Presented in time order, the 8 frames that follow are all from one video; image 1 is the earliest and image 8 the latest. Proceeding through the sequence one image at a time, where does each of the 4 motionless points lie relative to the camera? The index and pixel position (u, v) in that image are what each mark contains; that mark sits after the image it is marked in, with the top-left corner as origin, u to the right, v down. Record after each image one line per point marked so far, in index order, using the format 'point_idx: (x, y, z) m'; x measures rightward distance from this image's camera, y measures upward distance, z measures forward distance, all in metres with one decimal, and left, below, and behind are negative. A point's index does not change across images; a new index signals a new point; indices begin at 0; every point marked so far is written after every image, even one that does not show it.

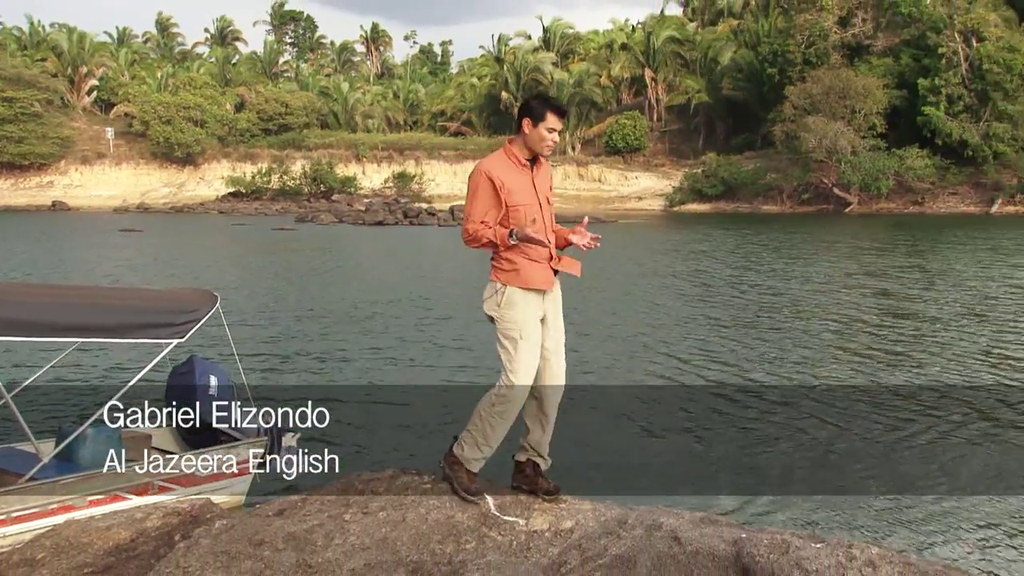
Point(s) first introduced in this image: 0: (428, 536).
0: (-0.6, -1.5, +5.0) m
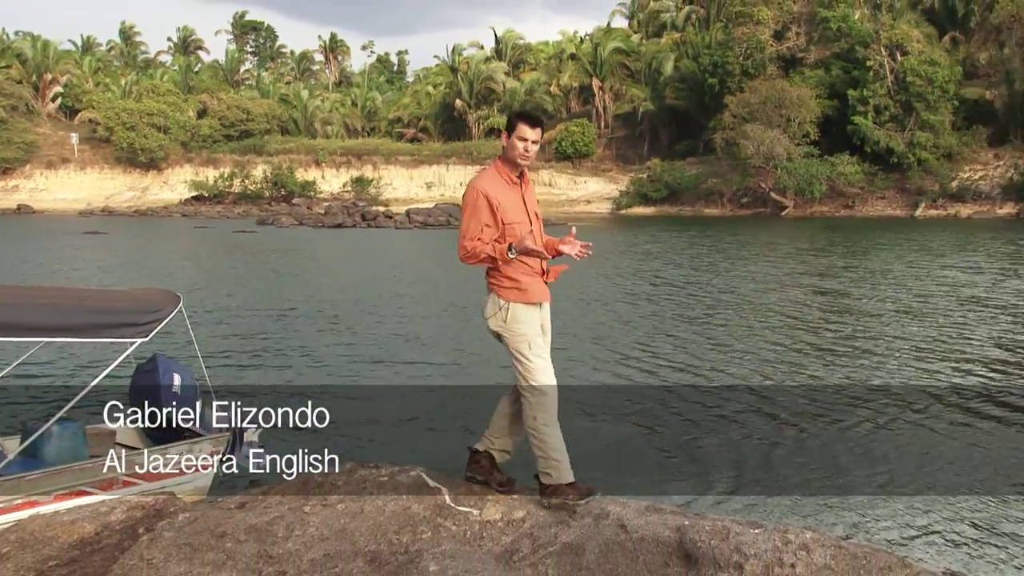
0: (-0.9, -1.5, +5.2) m
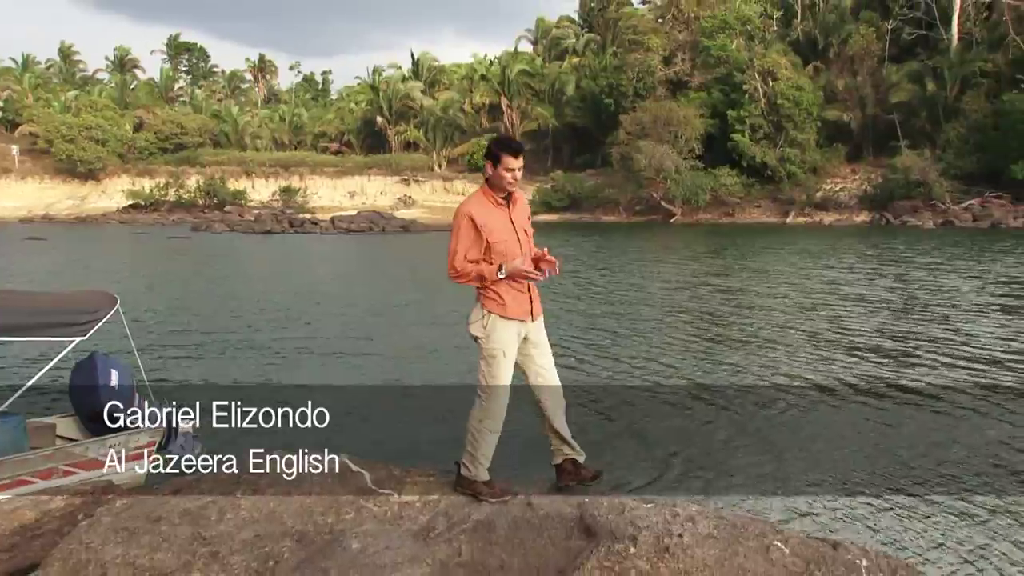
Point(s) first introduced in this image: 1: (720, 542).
0: (-1.4, -1.5, +5.6) m
1: (+1.3, -1.6, +5.1) m
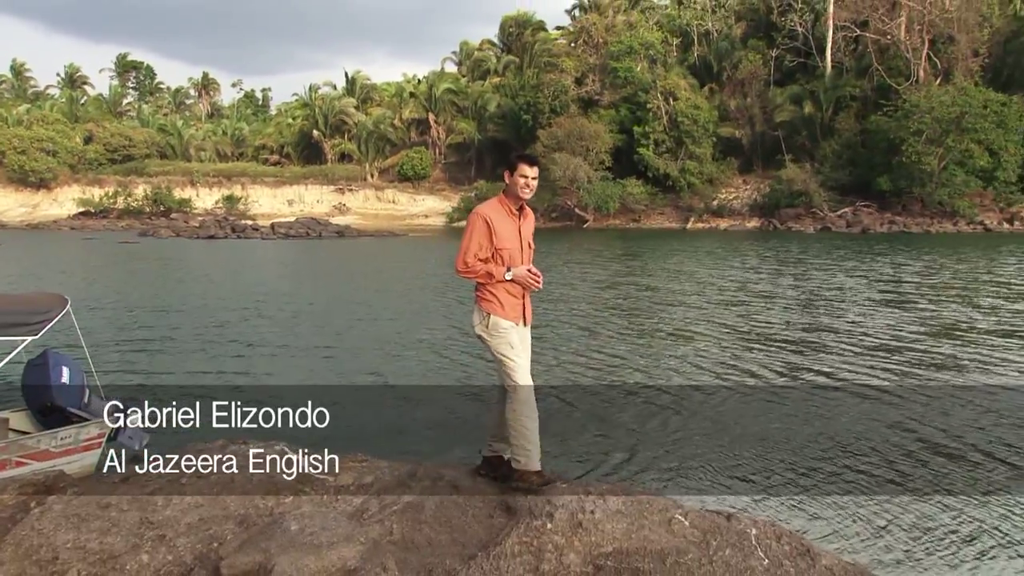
0: (-2.0, -1.5, +6.0) m
1: (+0.8, -1.6, +5.6) m
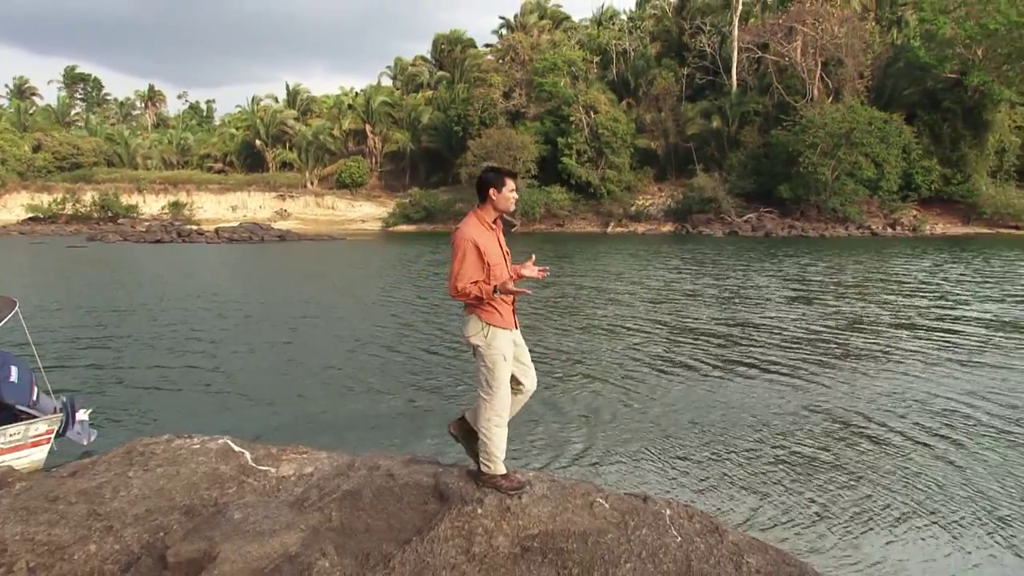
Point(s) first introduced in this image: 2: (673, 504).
0: (-2.5, -1.6, +6.2) m
1: (+0.3, -1.6, +6.0) m
2: (+1.2, -1.7, +6.2) m
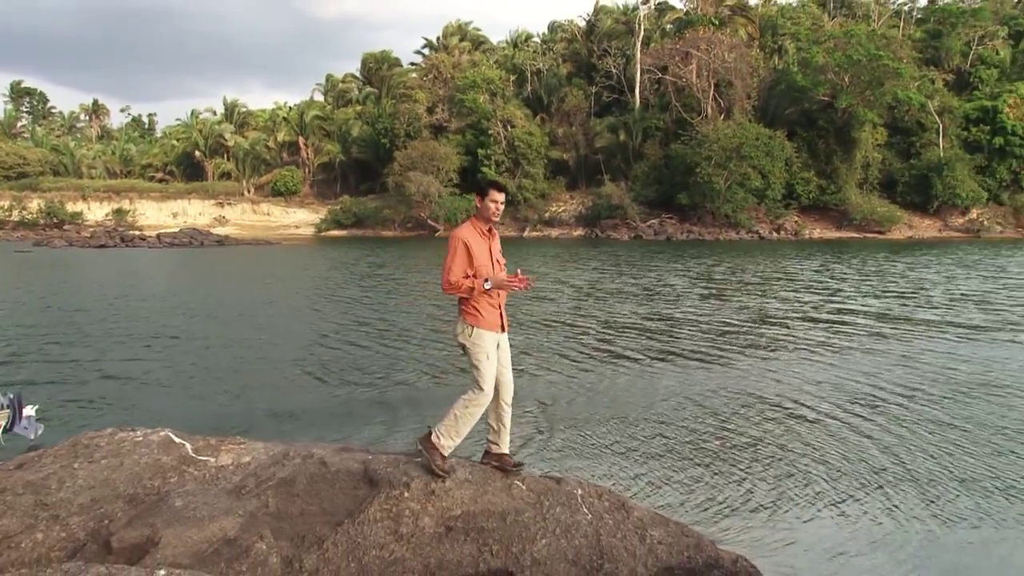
0: (-3.1, -1.6, +6.6) m
1: (-0.3, -1.6, +6.5) m
2: (+0.6, -1.7, +6.7) m
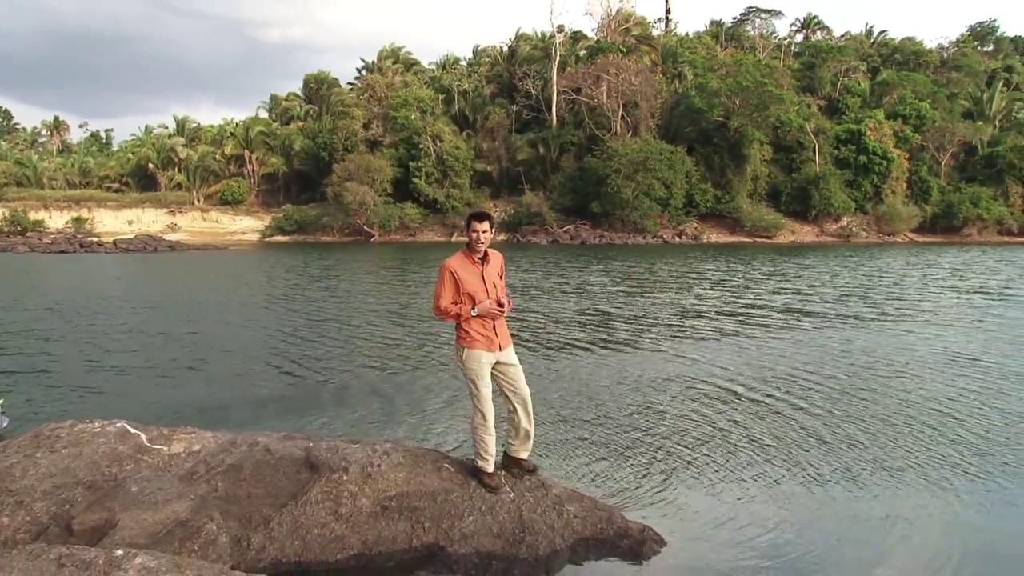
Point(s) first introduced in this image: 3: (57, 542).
0: (-3.7, -1.6, +7.2) m
1: (-0.9, -1.6, +7.1) m
2: (0.0, -1.7, +7.4) m
3: (-3.7, -2.0, +6.4) m
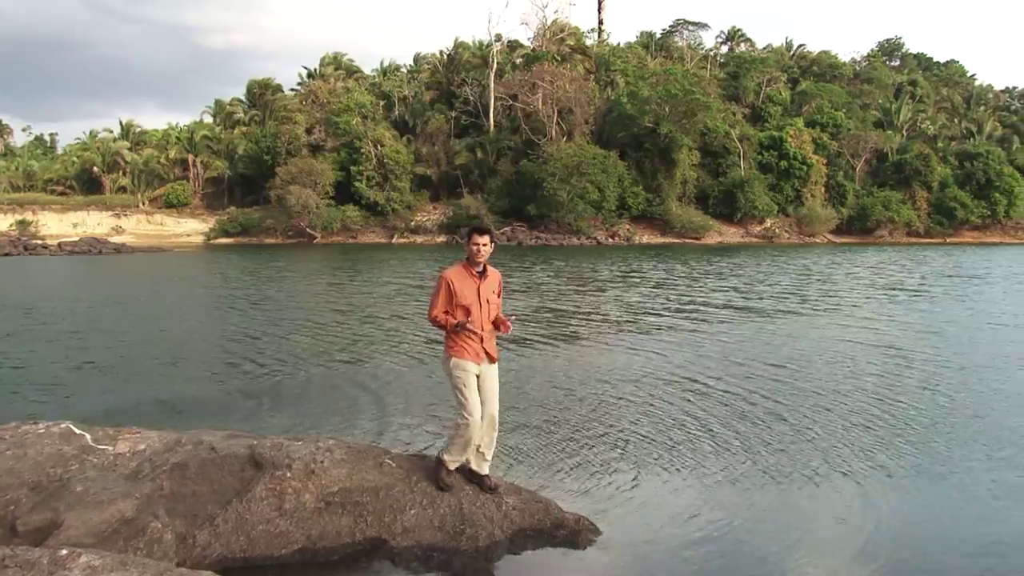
0: (-4.2, -1.6, +7.2) m
1: (-1.5, -1.6, +7.3) m
2: (-0.6, -1.7, +7.6) m
3: (-4.2, -2.0, +6.5) m
